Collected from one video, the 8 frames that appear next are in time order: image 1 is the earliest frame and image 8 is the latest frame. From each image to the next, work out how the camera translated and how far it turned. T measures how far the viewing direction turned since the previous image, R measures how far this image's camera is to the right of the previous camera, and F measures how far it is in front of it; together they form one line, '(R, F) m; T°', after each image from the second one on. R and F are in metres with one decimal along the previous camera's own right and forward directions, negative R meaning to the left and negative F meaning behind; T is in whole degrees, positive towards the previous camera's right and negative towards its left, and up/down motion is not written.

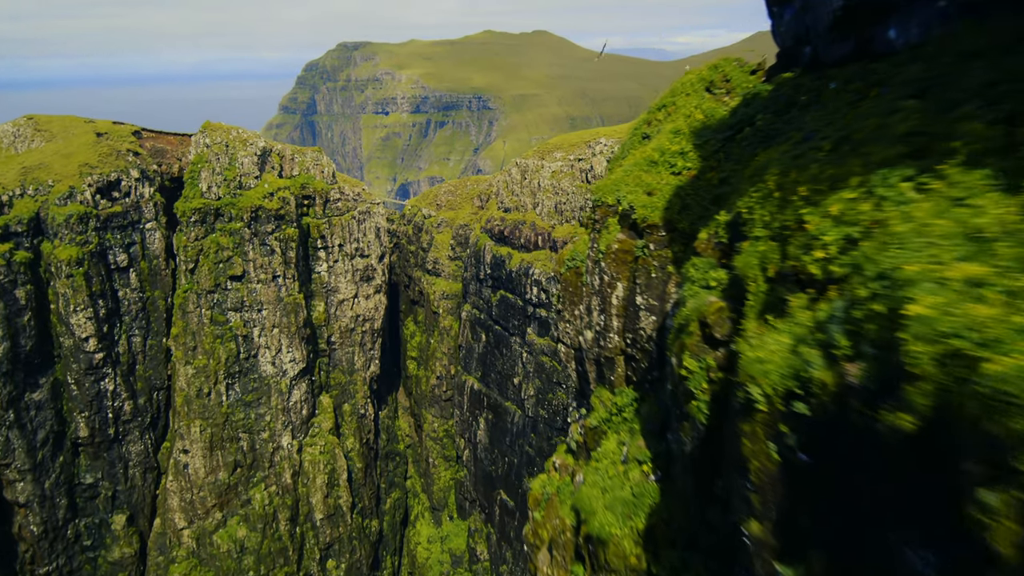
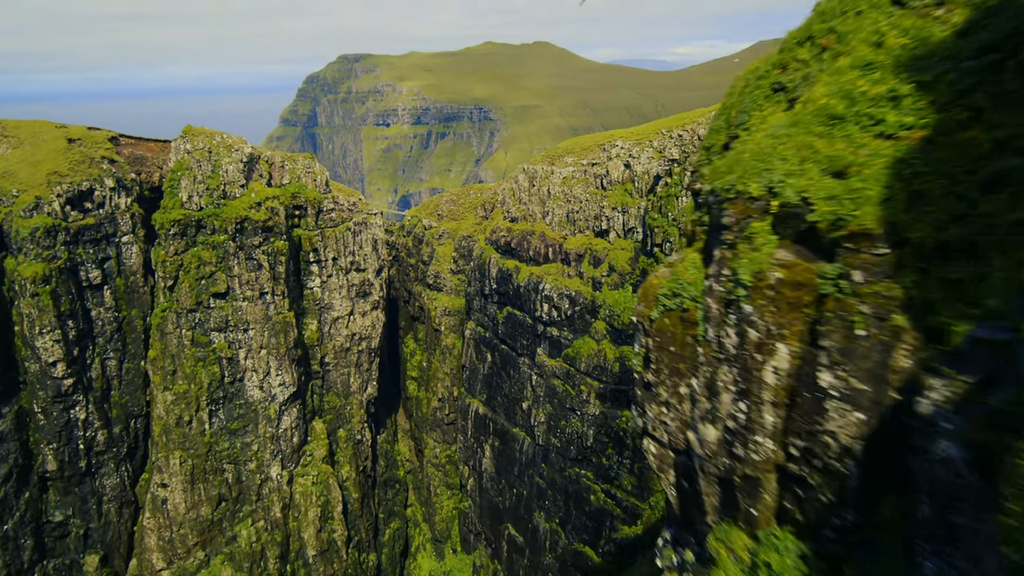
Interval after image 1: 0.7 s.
(-0.7, +7.6) m; 0°
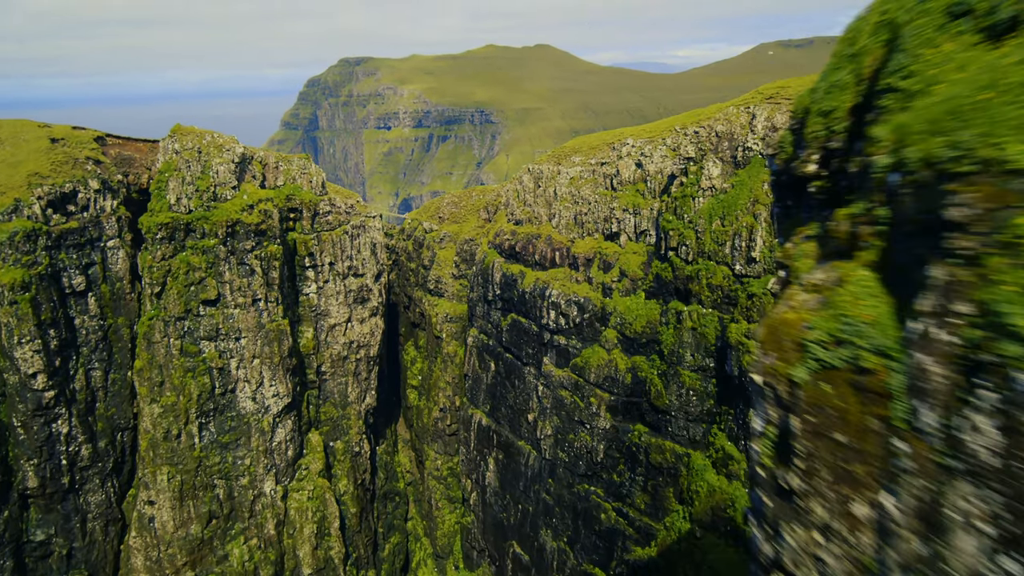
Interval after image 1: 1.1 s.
(-0.4, +4.1) m; 0°
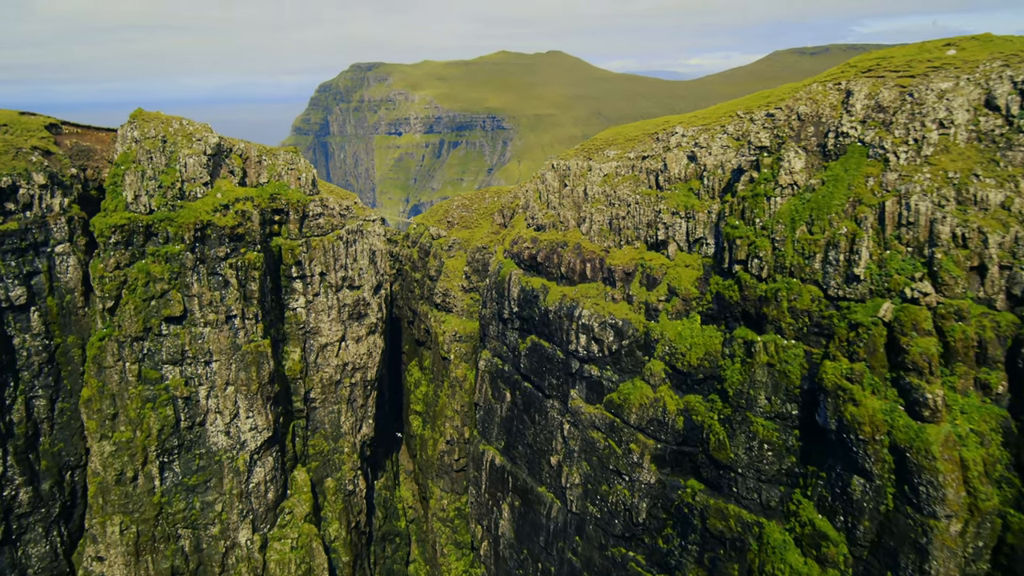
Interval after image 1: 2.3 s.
(-1.1, +13.2) m; -1°
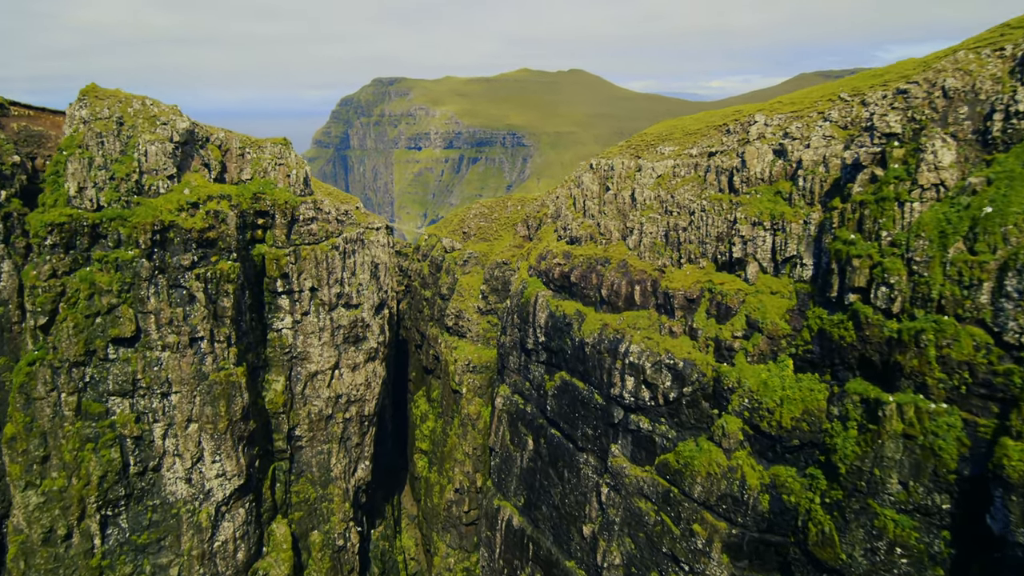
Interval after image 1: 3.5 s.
(-1.0, +13.2) m; -1°
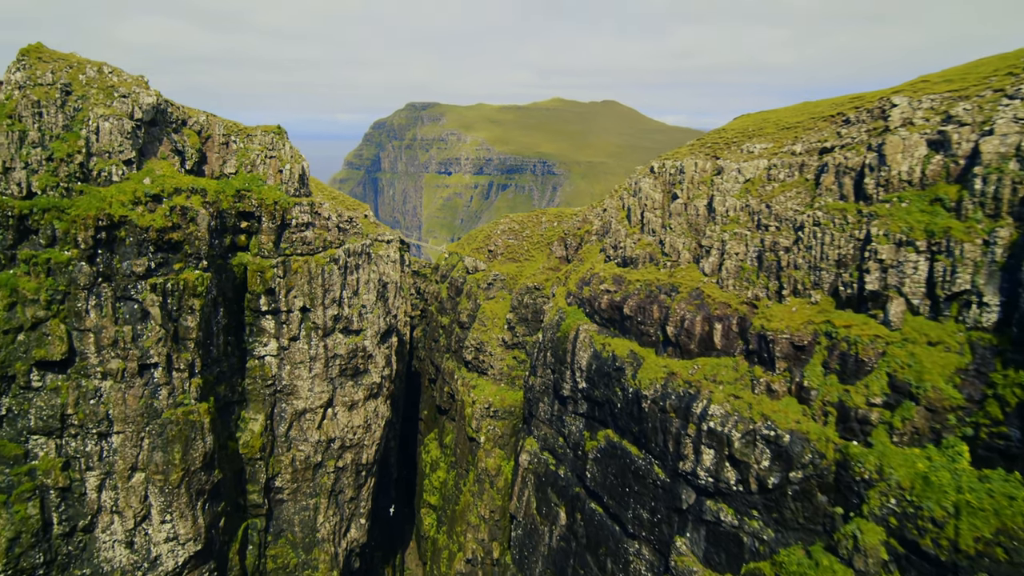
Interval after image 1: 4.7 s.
(-0.8, +12.7) m; -2°
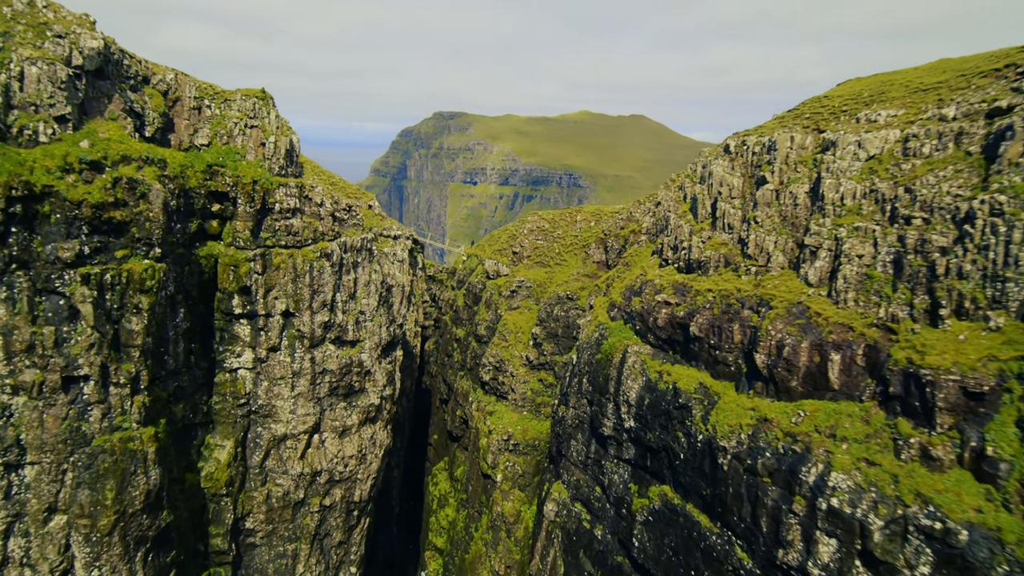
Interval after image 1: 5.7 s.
(-0.5, +10.8) m; -2°
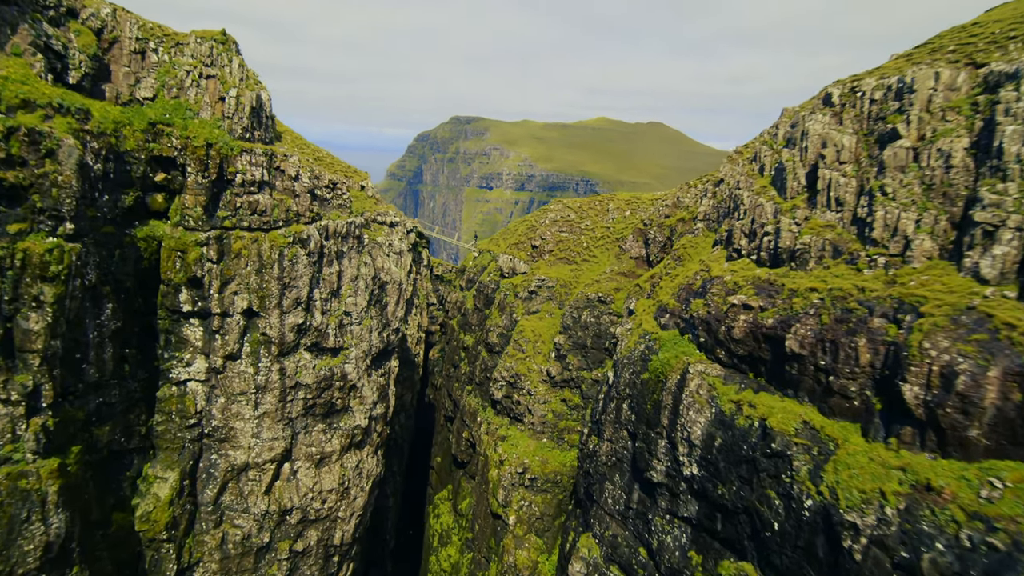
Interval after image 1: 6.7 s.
(-0.3, +9.9) m; -1°
